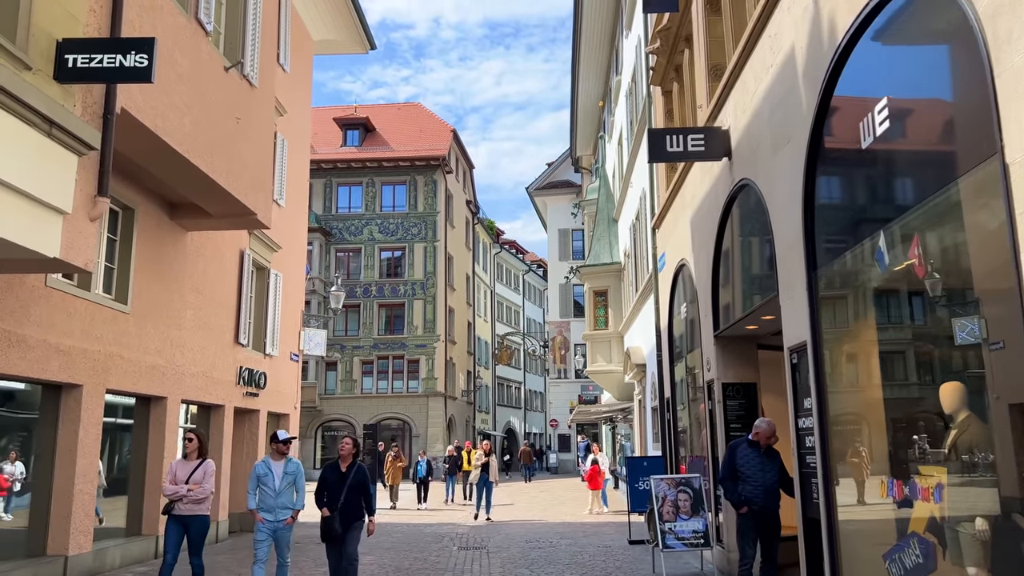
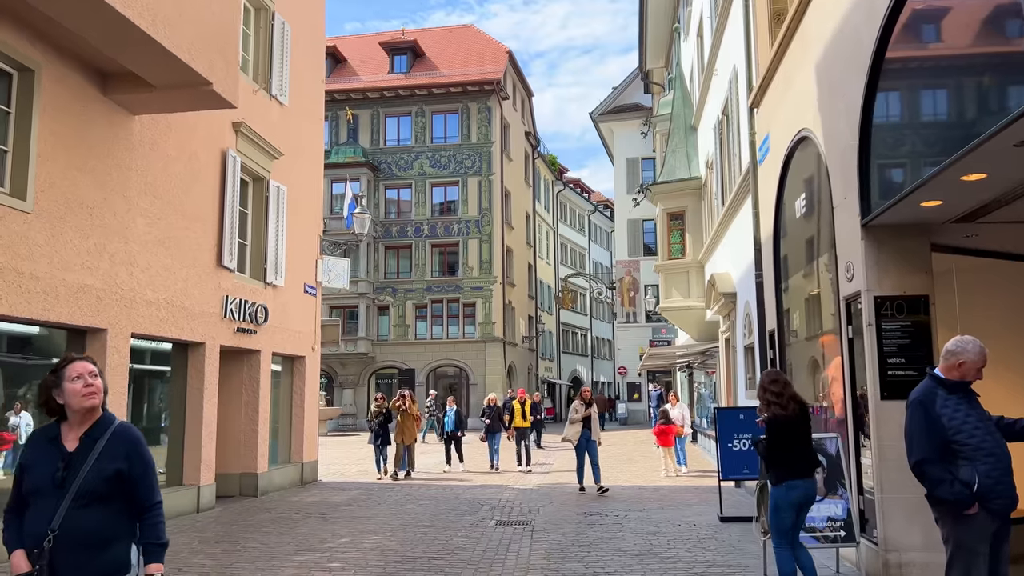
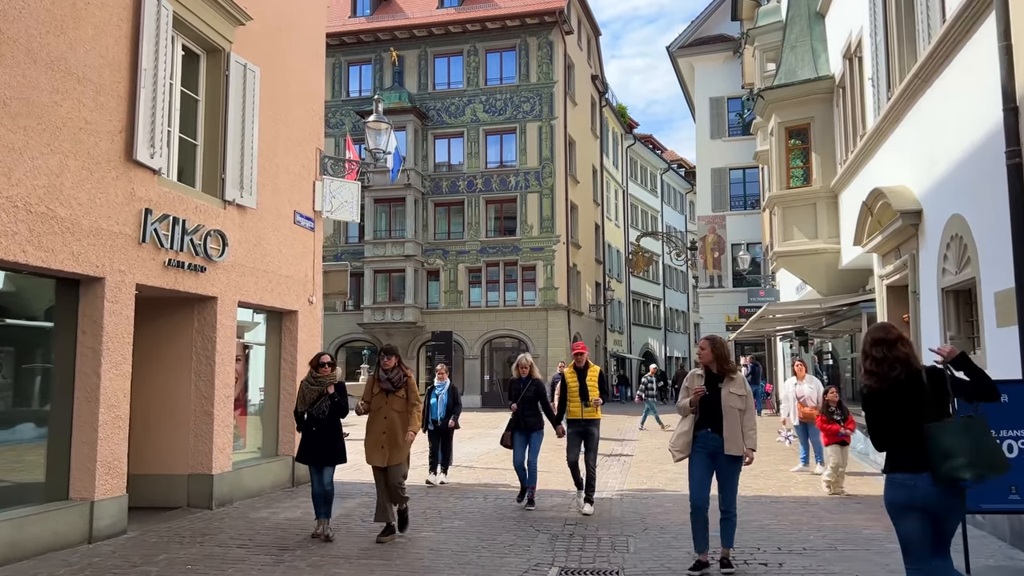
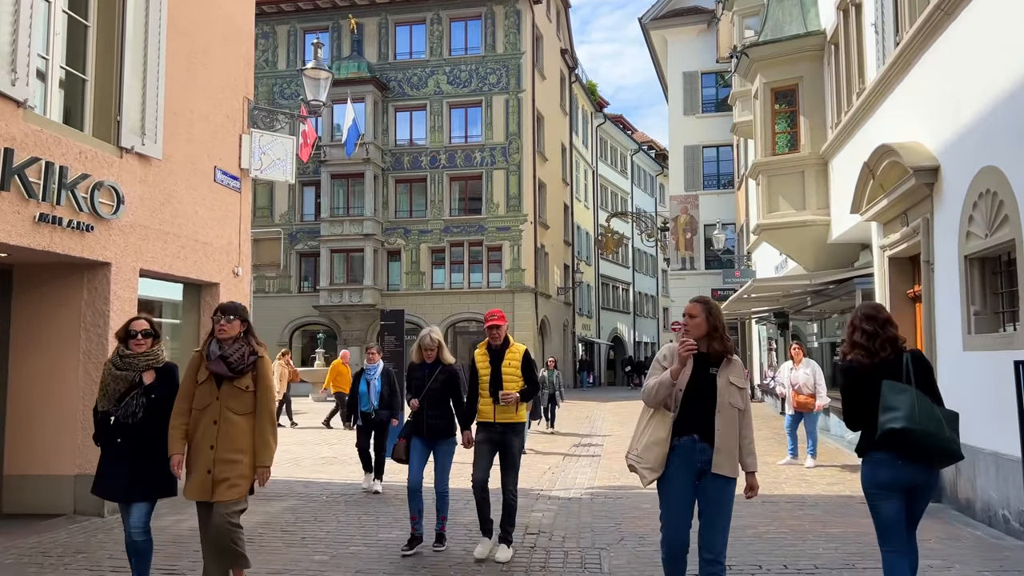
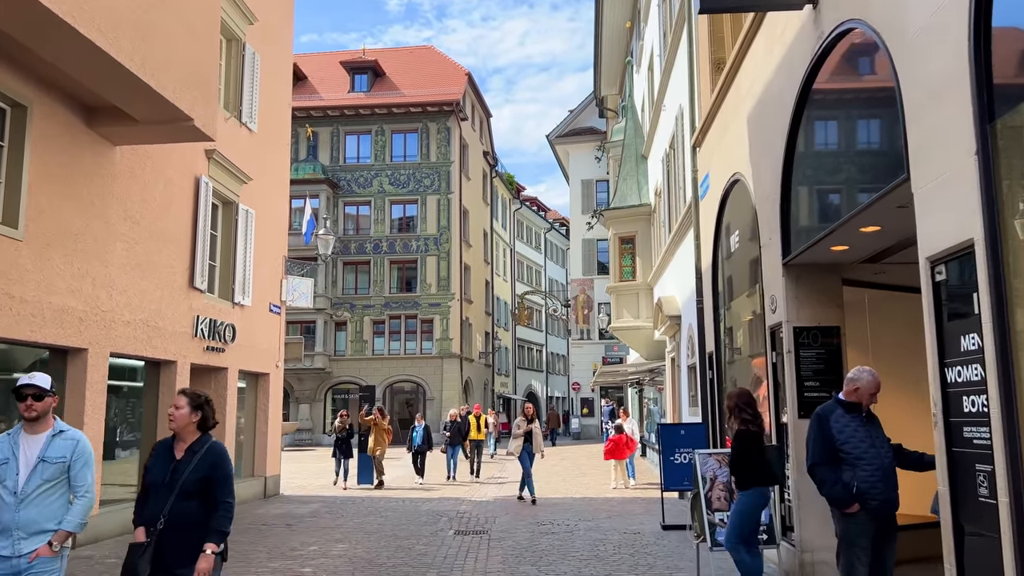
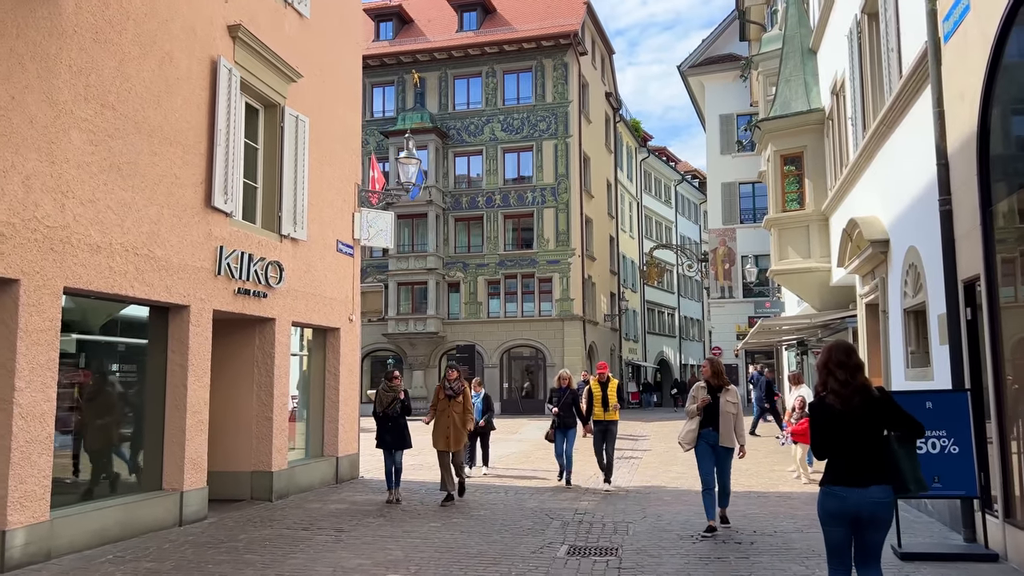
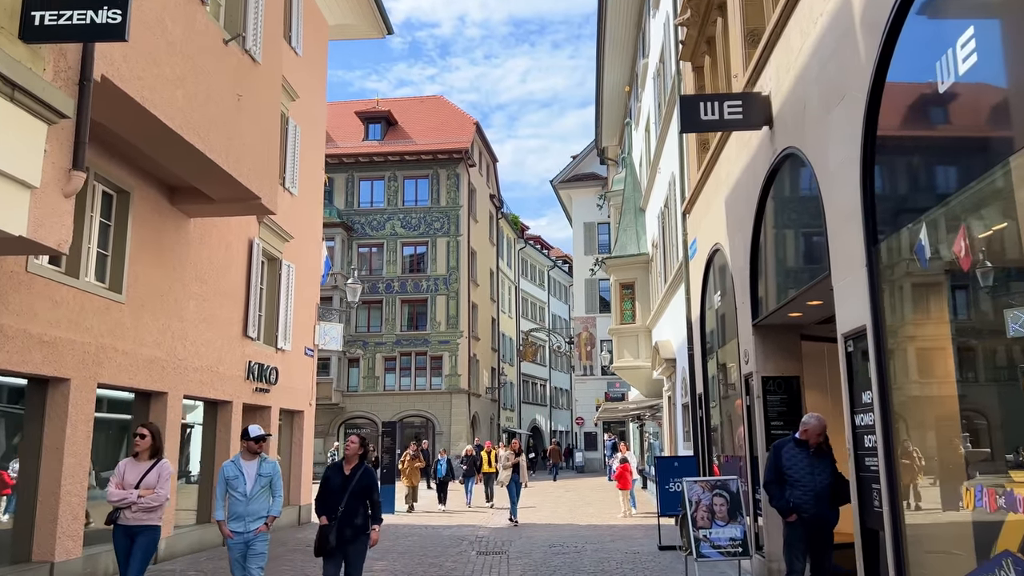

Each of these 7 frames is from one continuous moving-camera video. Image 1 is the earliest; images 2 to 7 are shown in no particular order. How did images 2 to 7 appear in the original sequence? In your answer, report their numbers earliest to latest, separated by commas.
7, 5, 2, 6, 3, 4
